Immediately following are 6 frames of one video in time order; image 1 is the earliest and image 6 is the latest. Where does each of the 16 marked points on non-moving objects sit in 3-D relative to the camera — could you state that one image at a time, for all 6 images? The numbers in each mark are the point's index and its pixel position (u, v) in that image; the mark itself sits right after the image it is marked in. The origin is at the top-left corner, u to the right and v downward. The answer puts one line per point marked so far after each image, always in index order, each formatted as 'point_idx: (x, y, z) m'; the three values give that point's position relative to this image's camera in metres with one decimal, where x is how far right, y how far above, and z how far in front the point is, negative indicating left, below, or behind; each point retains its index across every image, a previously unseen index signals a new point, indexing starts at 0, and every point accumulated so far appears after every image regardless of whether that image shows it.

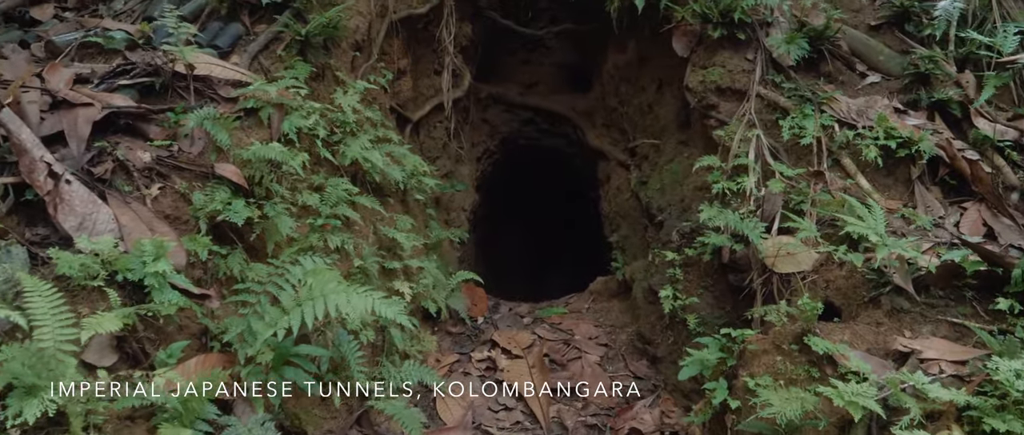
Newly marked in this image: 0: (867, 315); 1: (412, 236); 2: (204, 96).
0: (+1.5, -0.4, +3.6) m
1: (-0.6, -0.1, +5.2) m
2: (-1.5, +0.6, +4.2) m
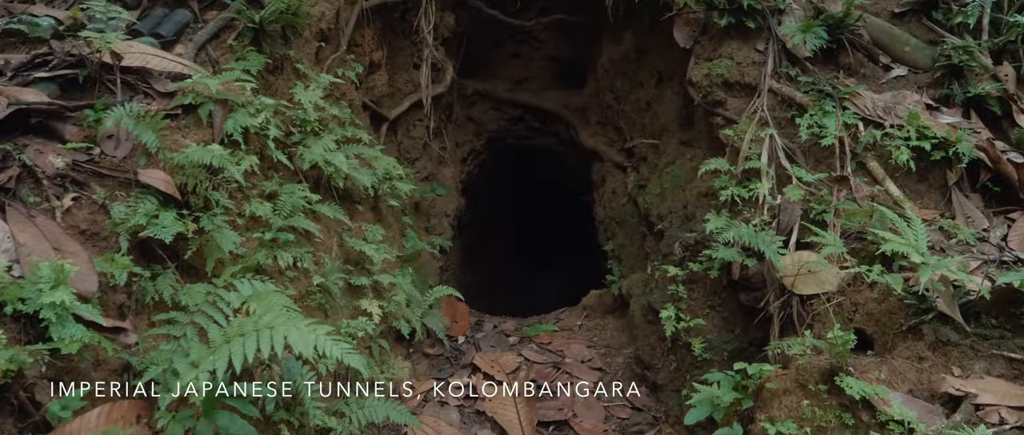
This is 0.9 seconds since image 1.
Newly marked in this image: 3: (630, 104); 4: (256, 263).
0: (+1.4, -0.5, +3.1) m
1: (-0.7, -0.2, +4.6) m
2: (-1.5, +0.5, +3.7) m
3: (+0.8, +0.8, +6.2) m
4: (-1.0, -0.2, +3.5) m
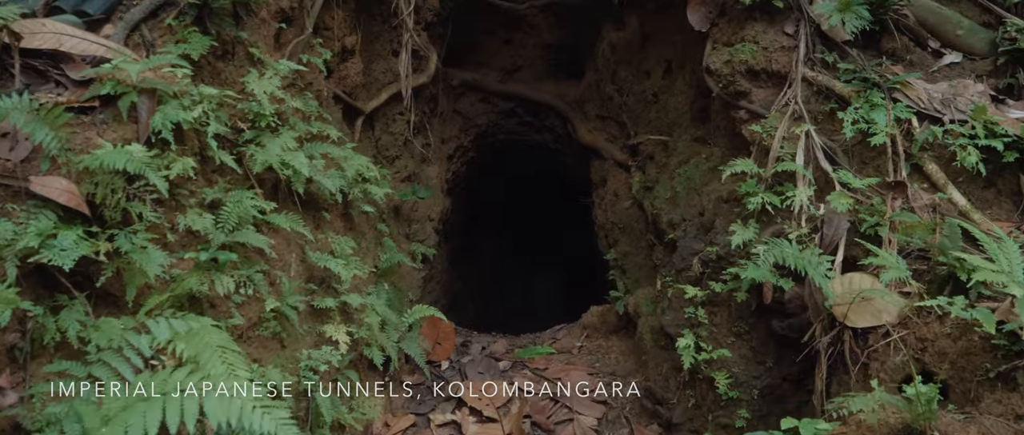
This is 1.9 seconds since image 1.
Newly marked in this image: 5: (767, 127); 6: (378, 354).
0: (+1.3, -0.5, +2.5) m
1: (-0.7, -0.2, +4.0) m
2: (-1.6, +0.5, +3.0) m
3: (+0.8, +0.8, +5.6) m
4: (-1.0, -0.2, +2.9) m
5: (+1.1, +0.4, +3.7) m
6: (-0.6, -0.6, +3.8) m
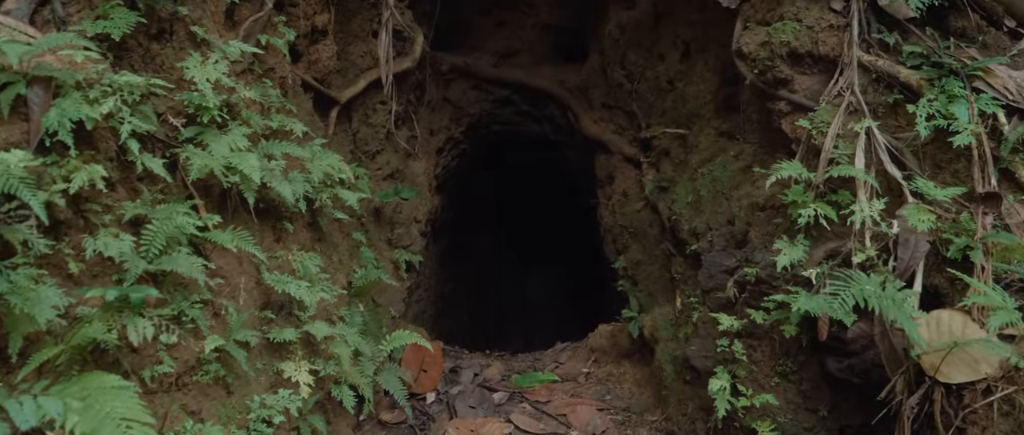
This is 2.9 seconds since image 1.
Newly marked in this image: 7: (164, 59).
0: (+1.3, -0.6, +1.9) m
1: (-0.7, -0.3, +3.4) m
2: (-1.6, +0.4, +2.4) m
3: (+0.7, +0.7, +4.9) m
4: (-1.0, -0.3, +2.2) m
5: (+1.1, +0.3, +3.1) m
6: (-0.6, -0.6, +3.2) m
7: (-1.2, +0.5, +3.0) m
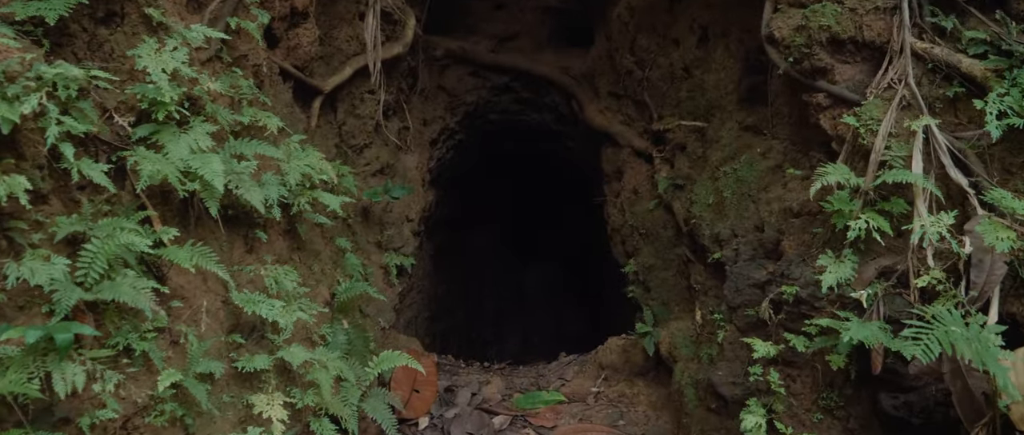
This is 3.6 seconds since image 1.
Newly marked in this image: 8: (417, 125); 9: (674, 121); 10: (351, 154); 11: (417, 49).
0: (+1.4, -0.6, +1.5) m
1: (-0.7, -0.3, +3.0) m
2: (-1.6, +0.4, +1.9) m
3: (+0.7, +0.7, +4.5) m
4: (-1.0, -0.3, +1.8) m
5: (+1.1, +0.3, +2.7) m
6: (-0.6, -0.7, +2.8) m
7: (-1.2, +0.5, +2.6) m
8: (-0.5, +0.5, +5.2) m
9: (+0.8, +0.5, +4.3) m
10: (-0.8, +0.3, +4.3) m
11: (-0.5, +1.0, +5.1) m
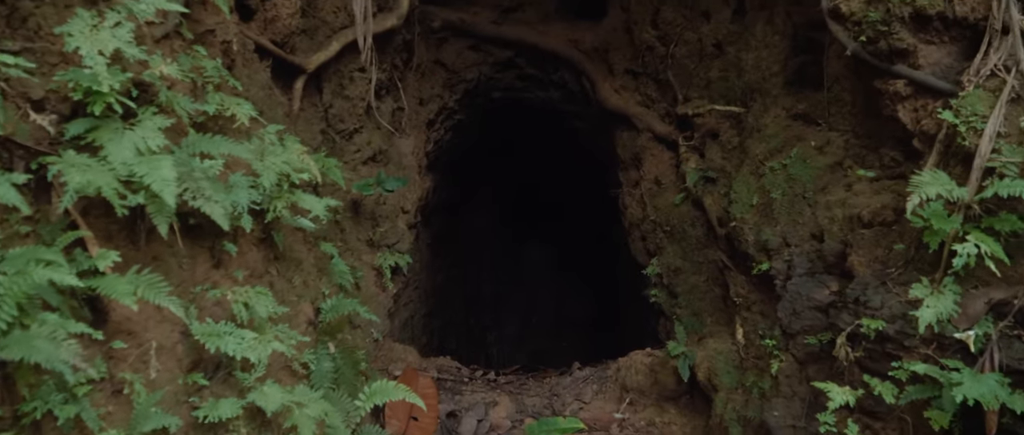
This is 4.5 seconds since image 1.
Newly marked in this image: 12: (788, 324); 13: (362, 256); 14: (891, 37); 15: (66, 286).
0: (+1.4, -0.7, +1.0) m
1: (-0.7, -0.3, +2.5) m
2: (-1.5, +0.3, +1.4) m
3: (+0.8, +0.8, +4.0) m
4: (-1.0, -0.4, +1.3) m
5: (+1.1, +0.3, +2.2) m
6: (-0.5, -0.7, +2.4) m
7: (-1.1, +0.5, +2.1) m
8: (-0.5, +0.6, +4.6) m
9: (+0.8, +0.5, +3.8) m
10: (-0.7, +0.3, +3.8) m
11: (-0.5, +1.0, +4.5) m
12: (+0.8, -0.3, +2.6) m
13: (-0.6, -0.2, +3.8) m
14: (+1.1, +0.5, +2.5) m
15: (-0.9, -0.1, +1.8) m
